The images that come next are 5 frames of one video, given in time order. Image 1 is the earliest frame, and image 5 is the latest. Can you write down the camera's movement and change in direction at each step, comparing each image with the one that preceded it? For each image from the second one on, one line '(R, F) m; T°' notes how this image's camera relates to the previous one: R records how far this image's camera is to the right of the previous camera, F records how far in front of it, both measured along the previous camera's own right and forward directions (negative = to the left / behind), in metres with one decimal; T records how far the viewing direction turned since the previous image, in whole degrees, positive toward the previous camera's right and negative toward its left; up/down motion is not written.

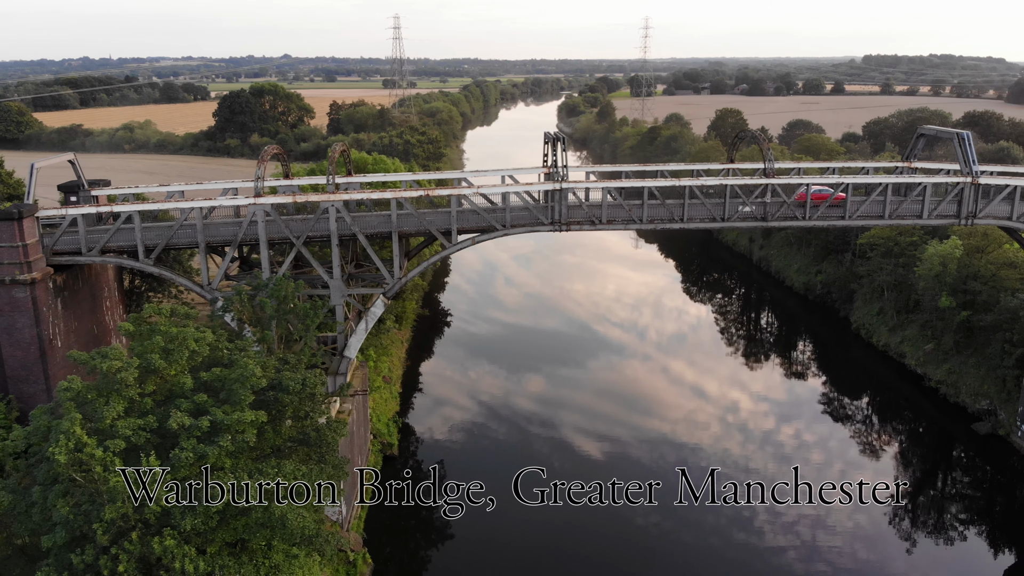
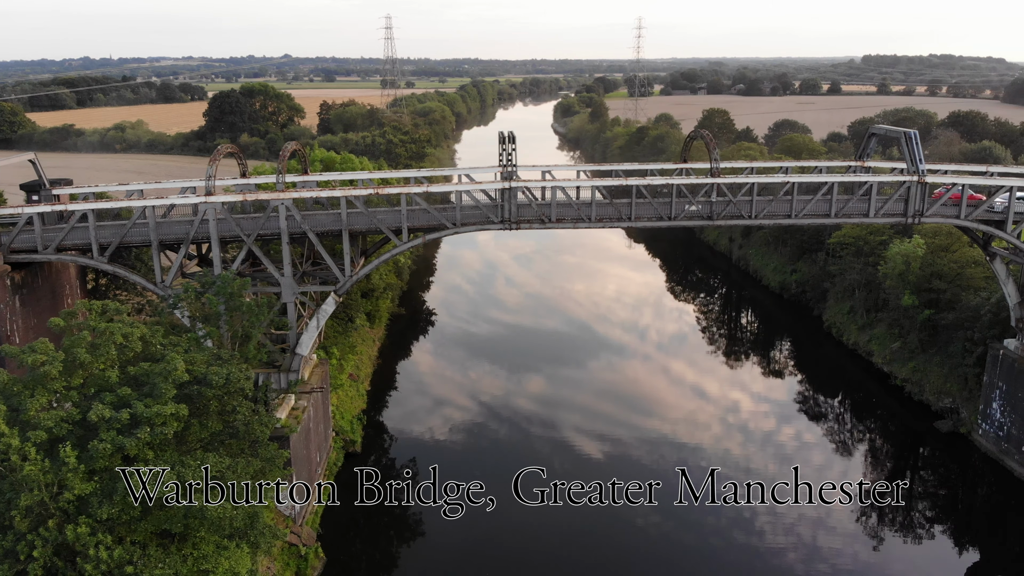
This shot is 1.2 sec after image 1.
(+1.4, -0.2) m; 0°
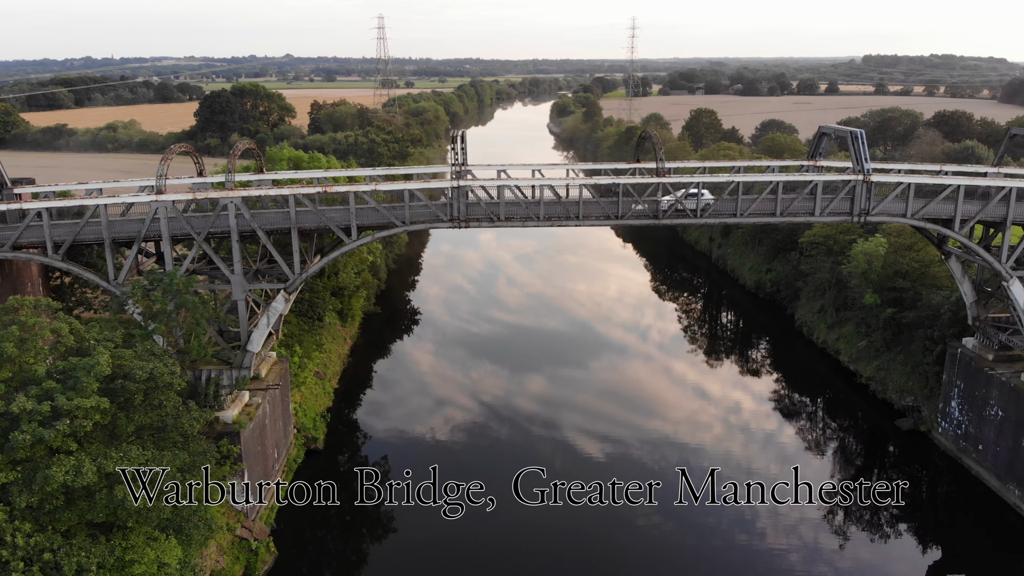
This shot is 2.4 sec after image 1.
(+1.4, -0.2) m; 0°
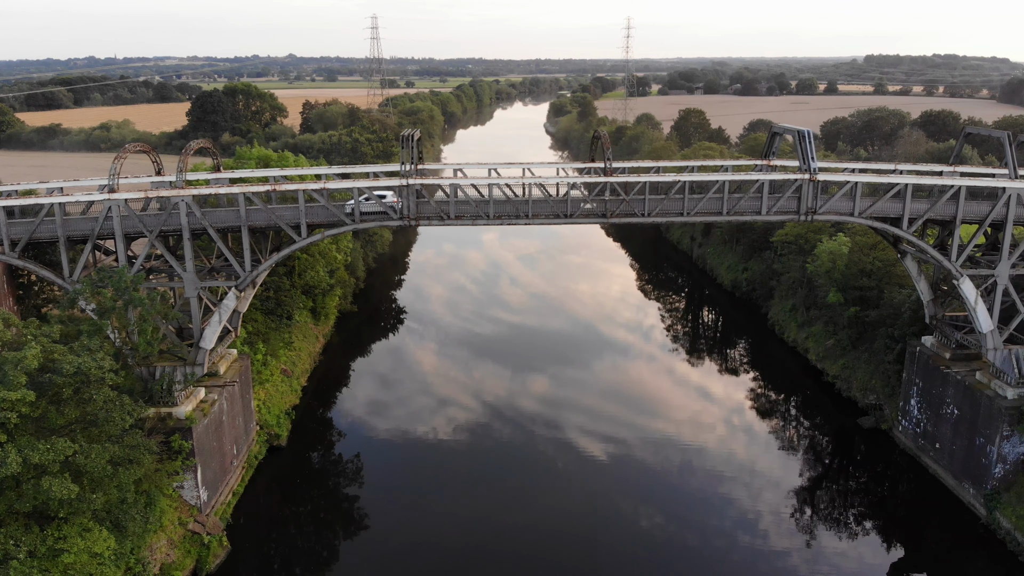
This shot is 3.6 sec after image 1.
(+1.5, -0.2) m; 0°
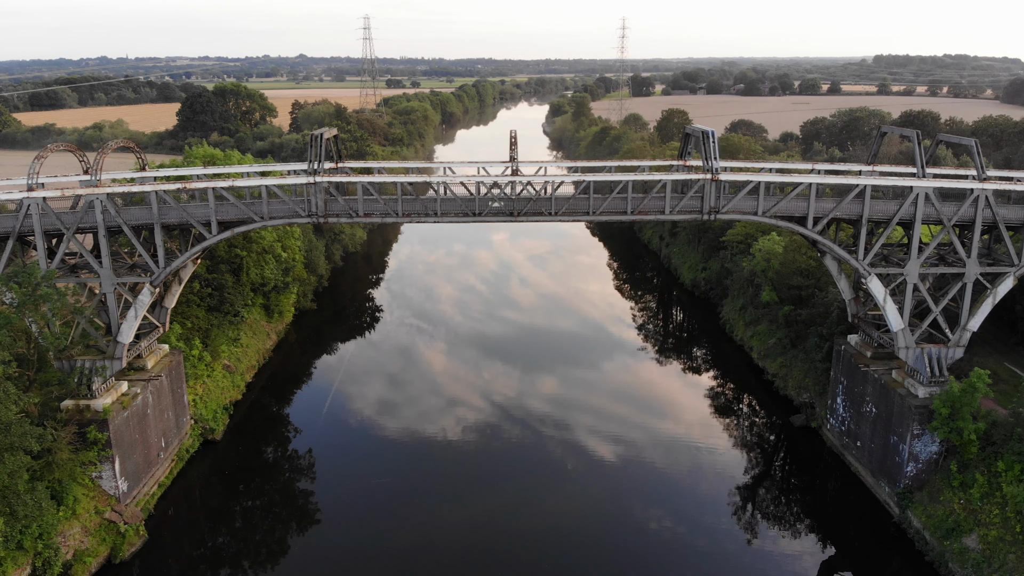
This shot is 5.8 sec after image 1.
(+2.8, -0.4) m; -1°
